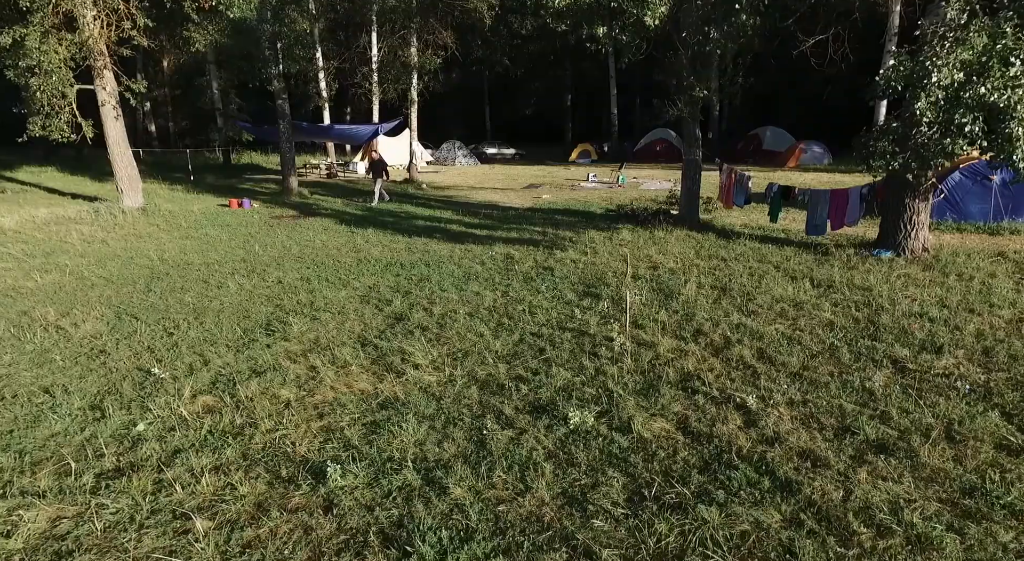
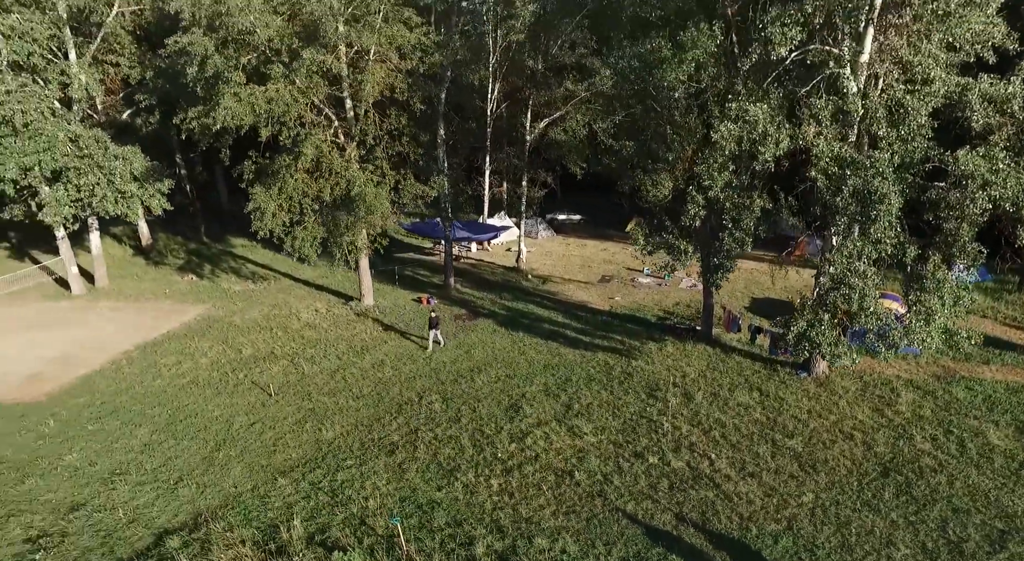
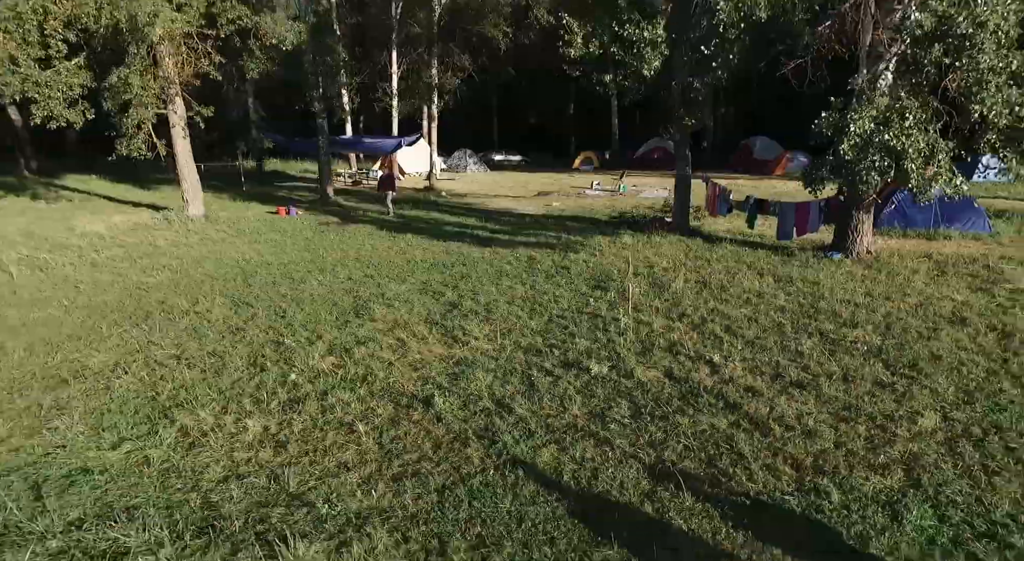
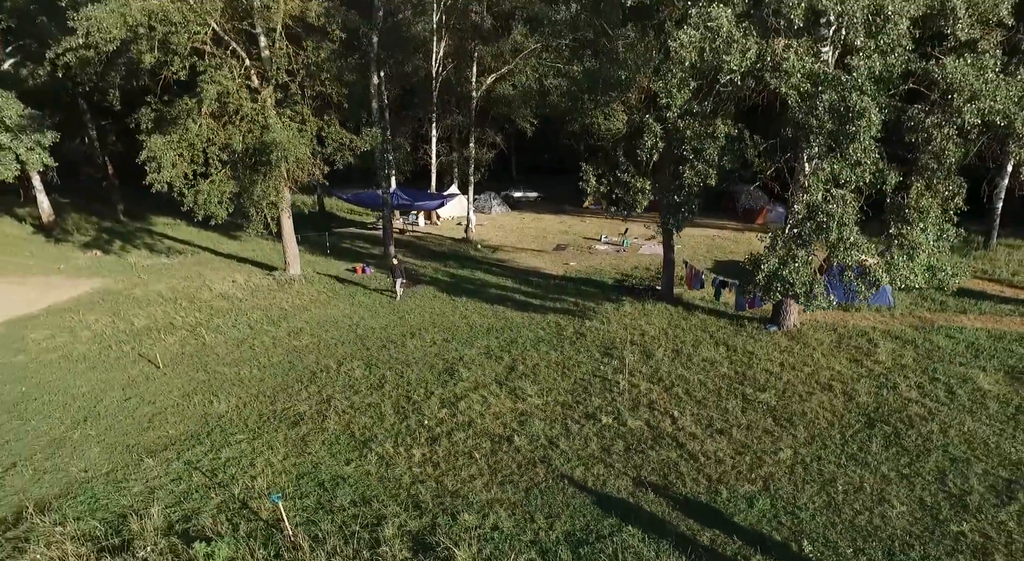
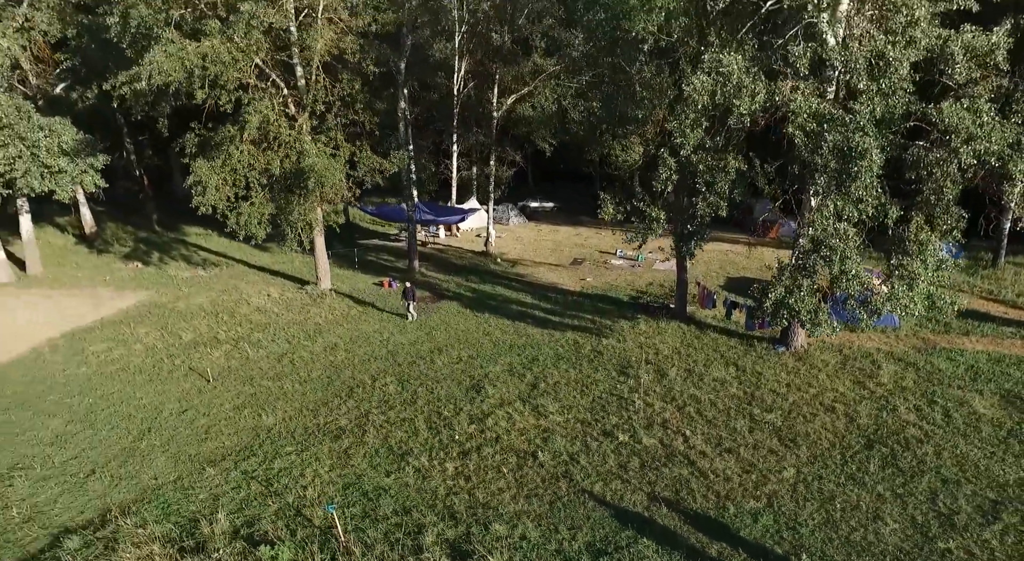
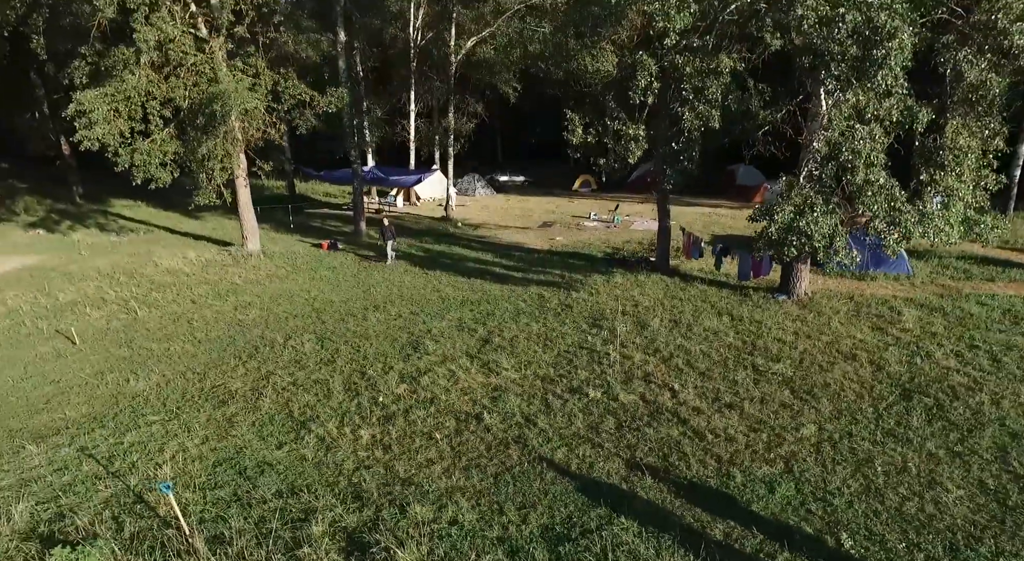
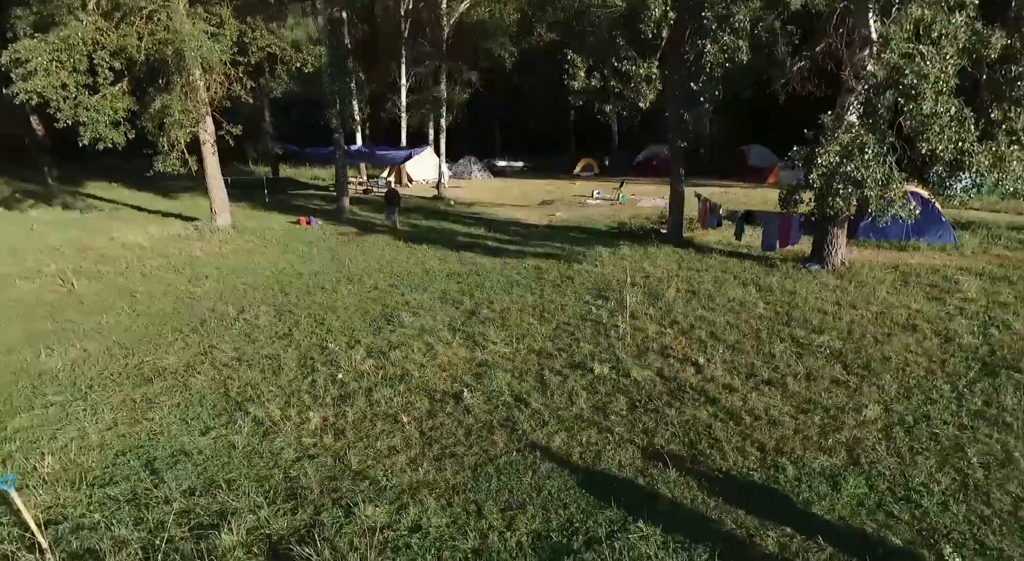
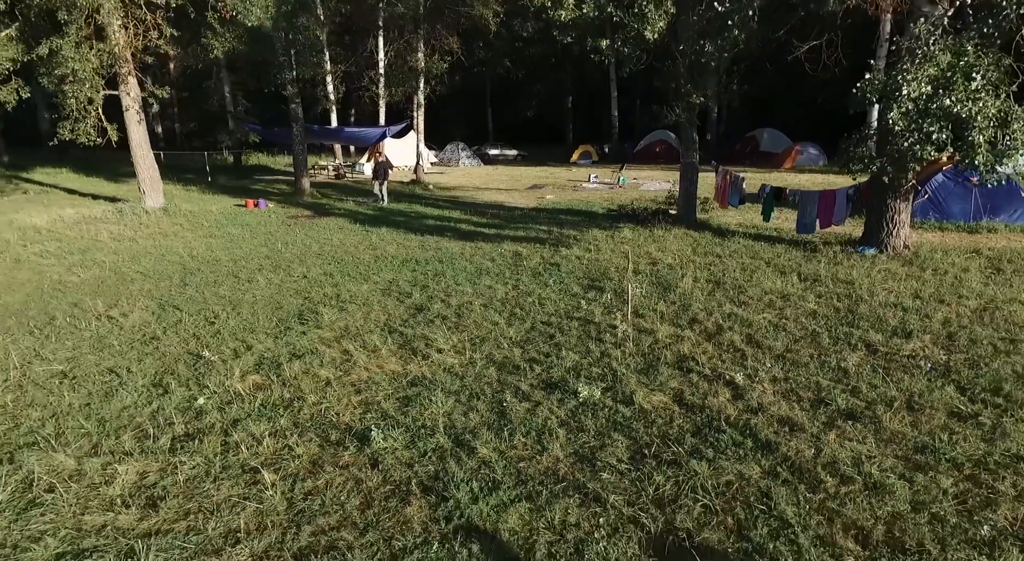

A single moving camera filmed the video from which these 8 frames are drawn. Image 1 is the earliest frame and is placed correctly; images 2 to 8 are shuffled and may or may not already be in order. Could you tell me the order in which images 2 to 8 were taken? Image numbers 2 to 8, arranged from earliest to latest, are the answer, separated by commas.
8, 3, 7, 6, 4, 5, 2
